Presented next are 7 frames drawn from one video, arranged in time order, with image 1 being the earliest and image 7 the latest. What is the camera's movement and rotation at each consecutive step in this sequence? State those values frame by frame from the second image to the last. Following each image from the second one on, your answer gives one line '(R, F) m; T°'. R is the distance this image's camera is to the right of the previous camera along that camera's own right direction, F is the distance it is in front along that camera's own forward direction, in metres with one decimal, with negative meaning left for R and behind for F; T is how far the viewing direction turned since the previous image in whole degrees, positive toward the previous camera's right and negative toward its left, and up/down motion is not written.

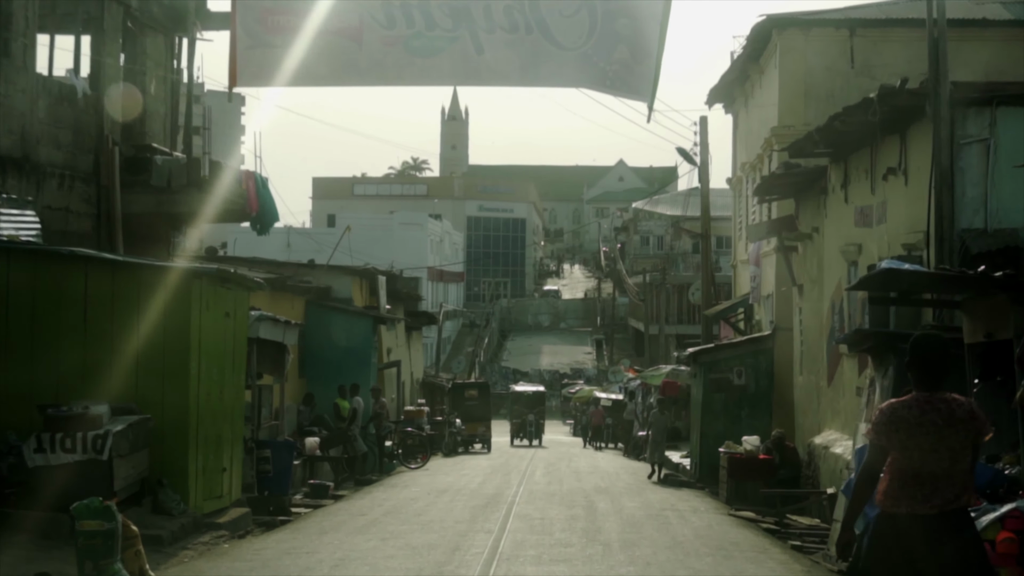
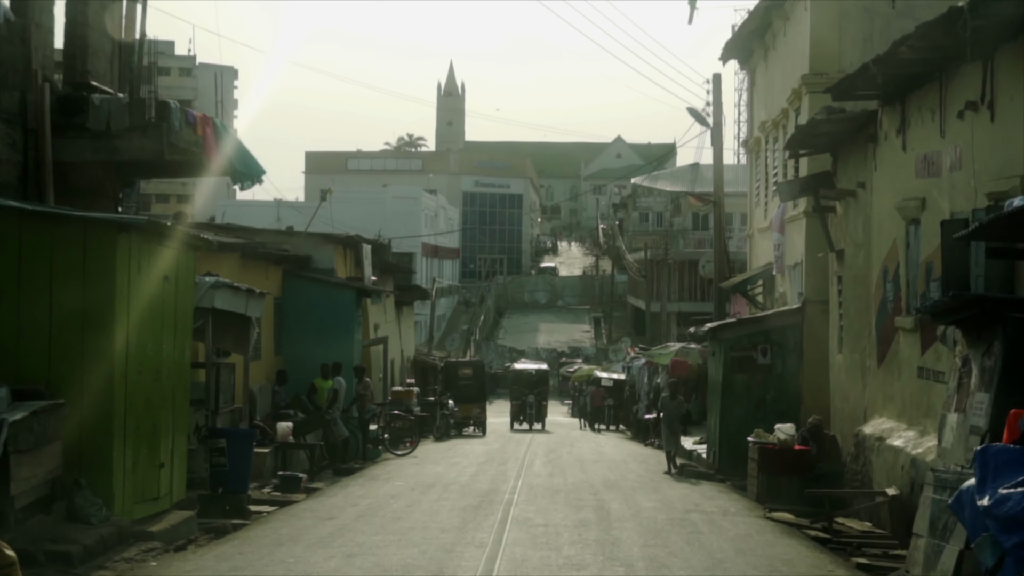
(0.0, +2.3) m; 0°
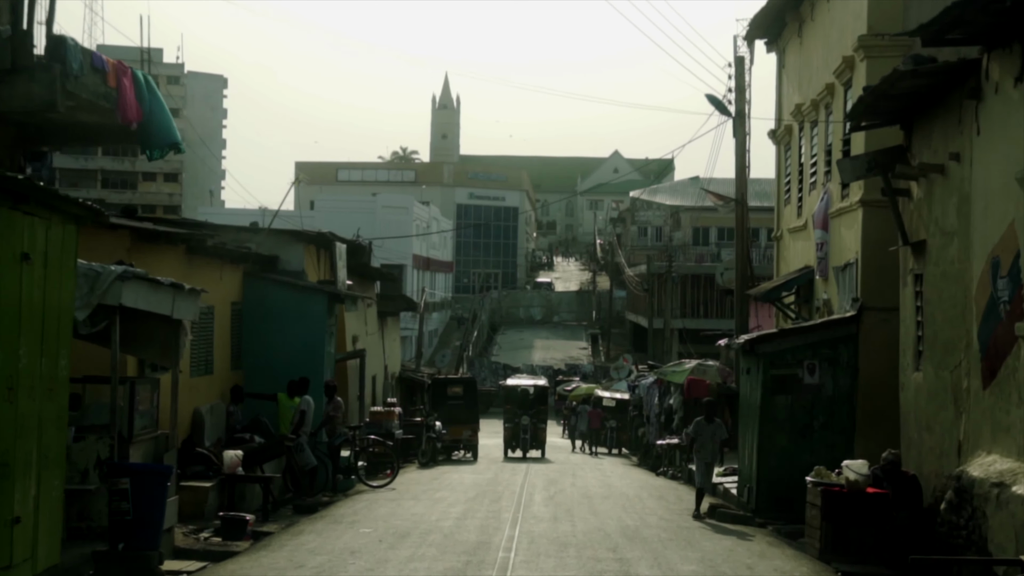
(0.0, +3.2) m; 0°
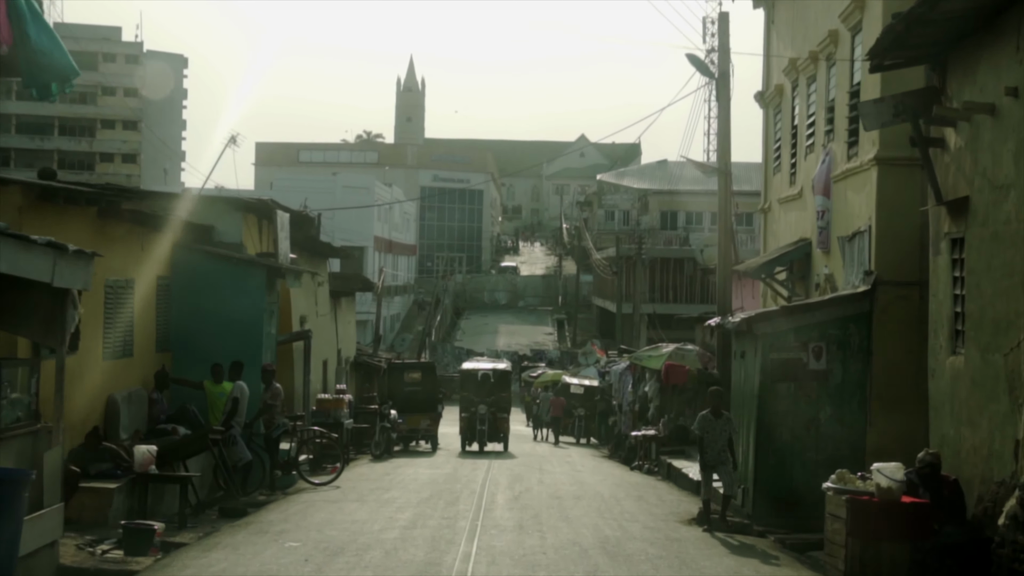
(0.0, +2.2) m; +1°
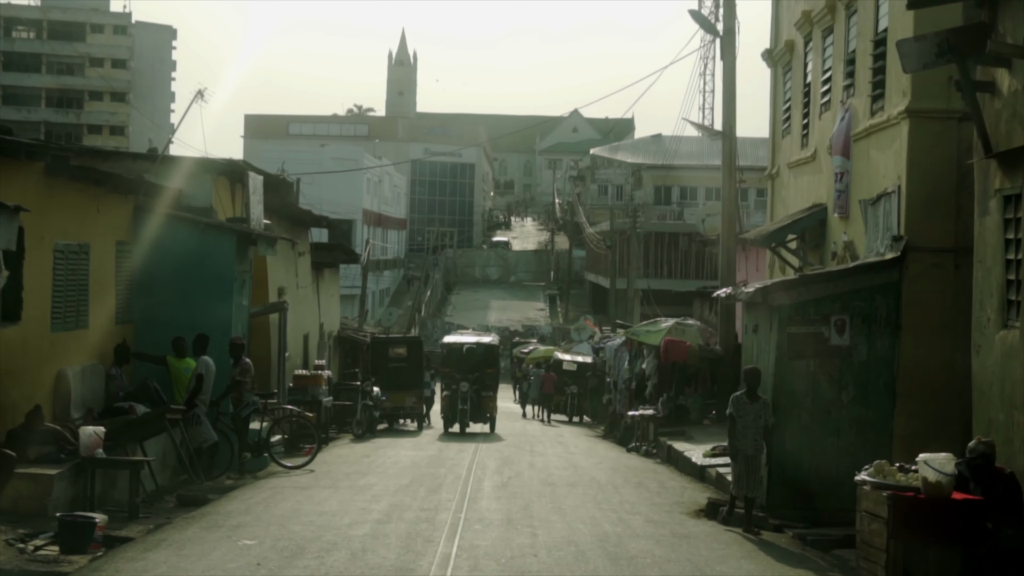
(0.0, +1.4) m; 0°
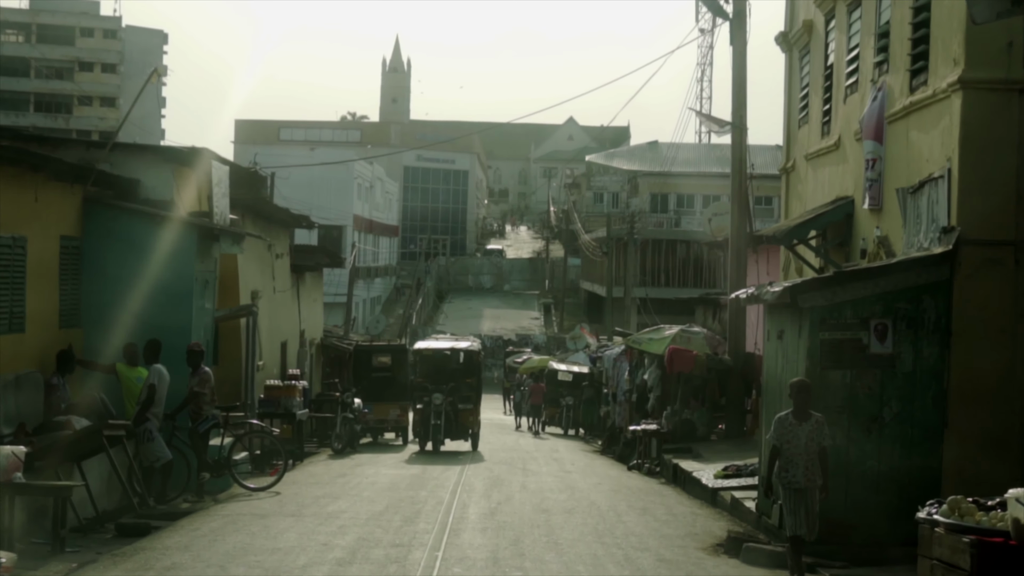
(0.0, +1.7) m; 0°
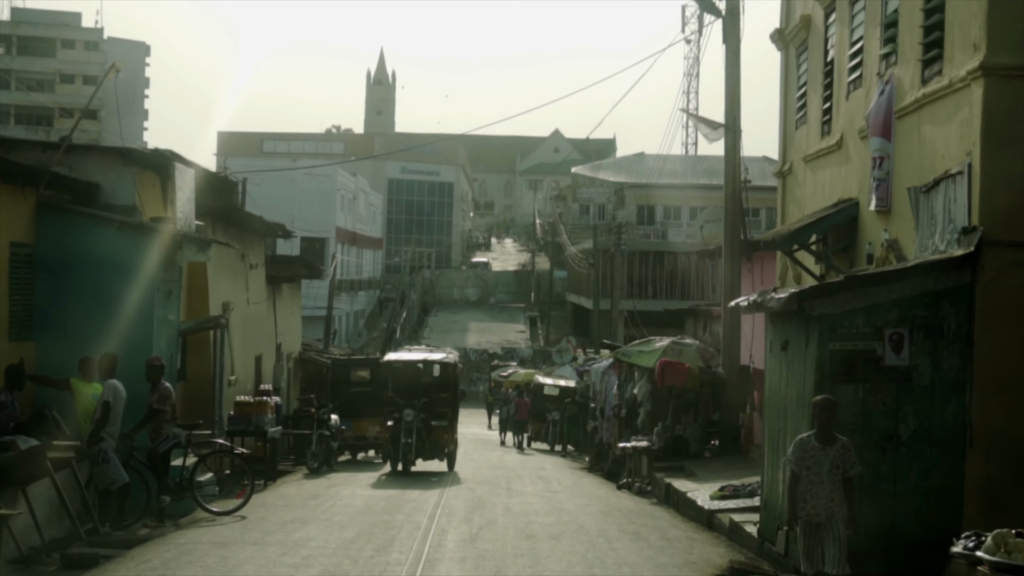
(0.0, +0.9) m; 0°
